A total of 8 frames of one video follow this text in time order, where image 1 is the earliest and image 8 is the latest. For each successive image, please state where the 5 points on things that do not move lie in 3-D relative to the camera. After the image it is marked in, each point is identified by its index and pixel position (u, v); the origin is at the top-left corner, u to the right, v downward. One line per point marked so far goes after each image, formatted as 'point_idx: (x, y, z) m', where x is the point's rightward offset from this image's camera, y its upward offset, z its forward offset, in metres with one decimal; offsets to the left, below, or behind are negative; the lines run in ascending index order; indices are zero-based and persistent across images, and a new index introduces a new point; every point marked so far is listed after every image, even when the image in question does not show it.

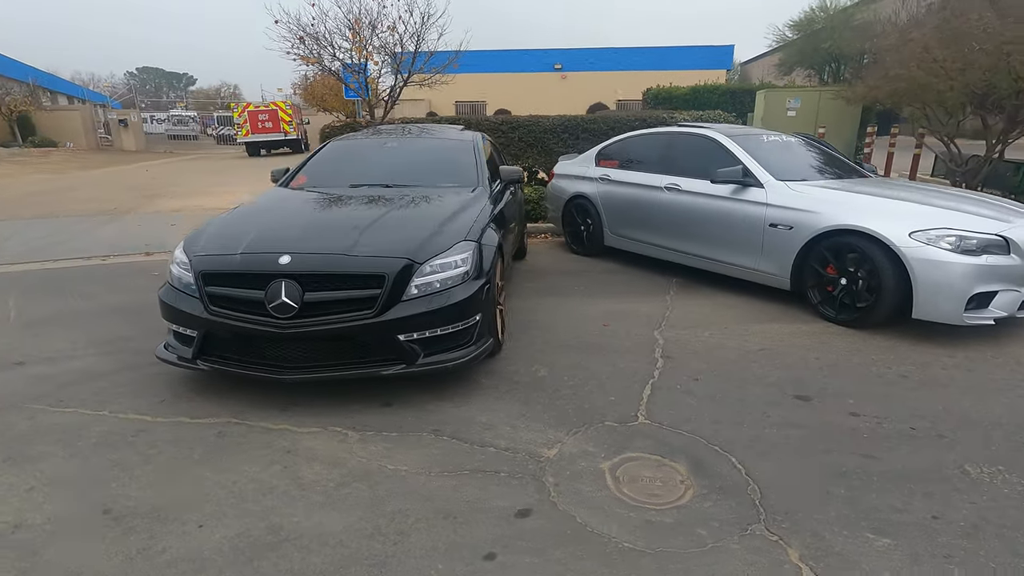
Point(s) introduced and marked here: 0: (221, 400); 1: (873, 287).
0: (-1.8, -0.7, +3.4) m
1: (+3.1, 0.0, +4.6) m
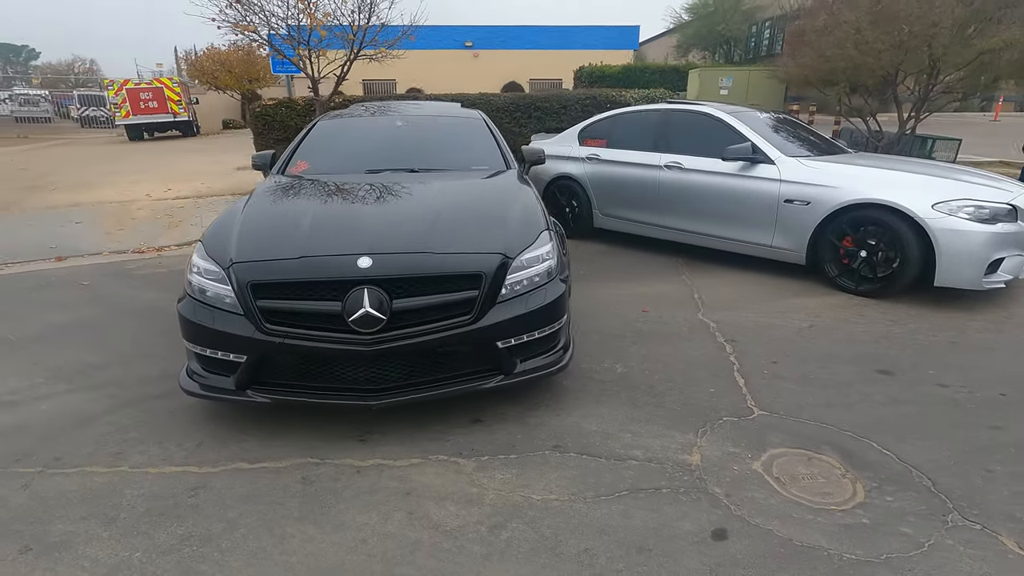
0: (-1.2, -0.8, +2.8) m
1: (+3.4, +0.3, +4.8) m
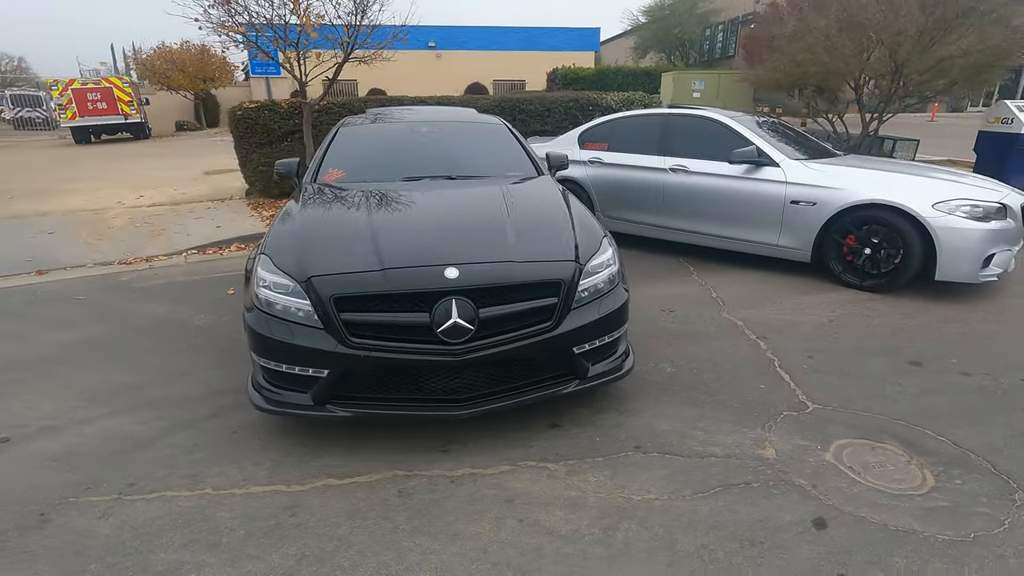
0: (-0.8, -0.8, +2.8) m
1: (+3.6, +0.3, +5.1) m
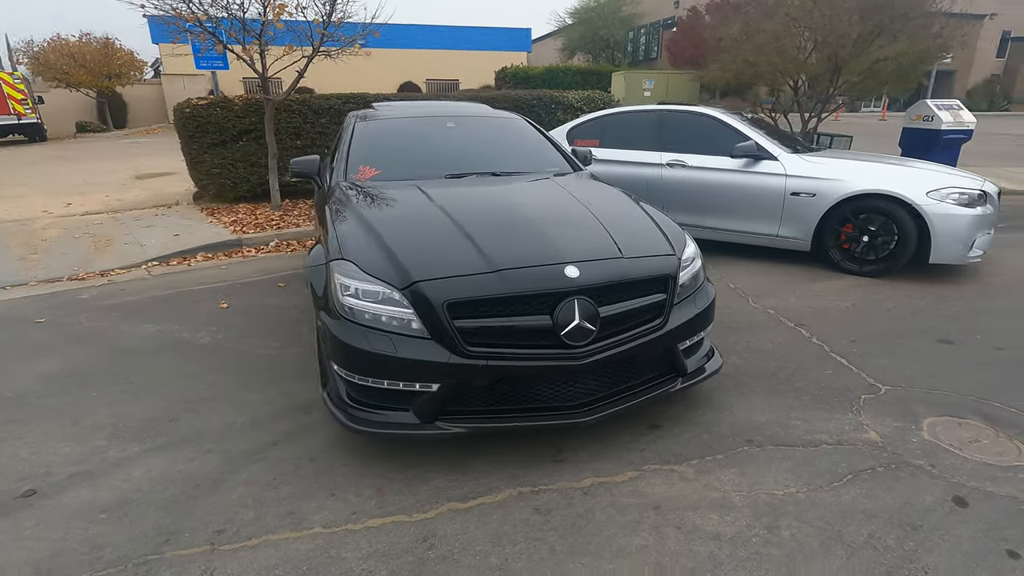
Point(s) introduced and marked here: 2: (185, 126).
0: (-0.2, -0.9, +2.6) m
1: (+3.8, +0.5, +5.4) m
2: (-5.3, +2.6, +8.7) m
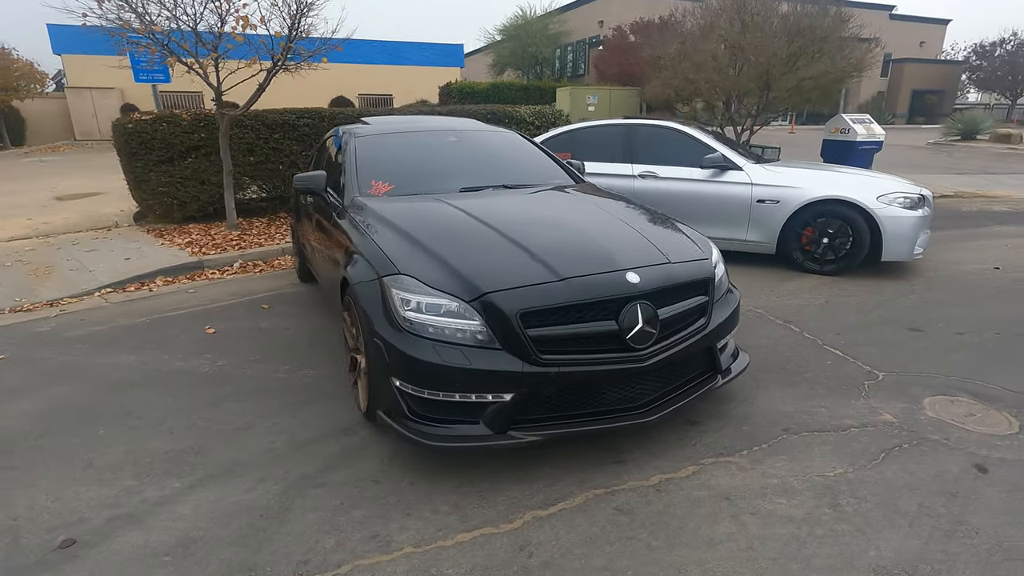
0: (+0.1, -0.9, +2.6) m
1: (+3.7, +0.5, +5.9) m
2: (-5.8, +2.2, +8.1) m
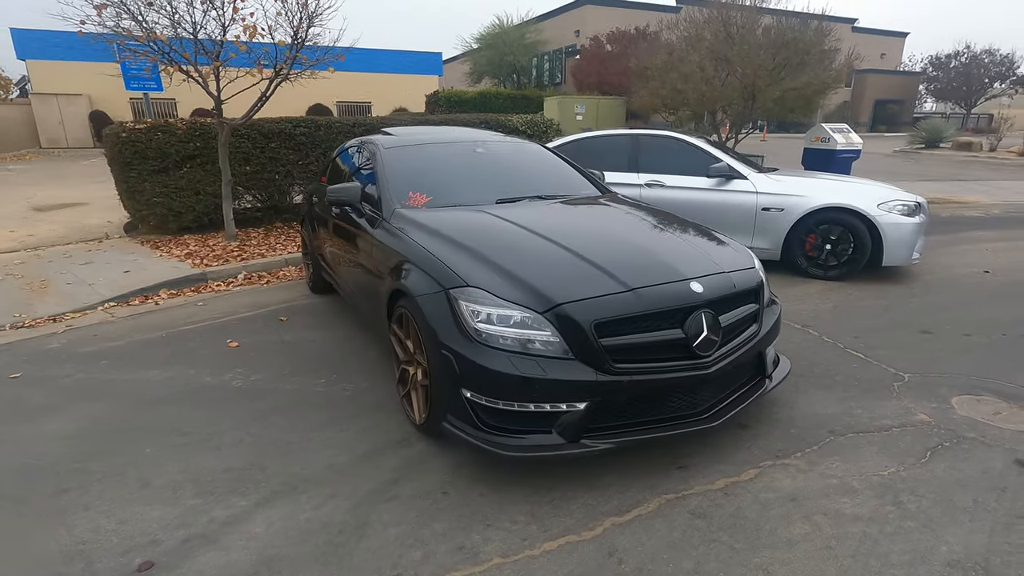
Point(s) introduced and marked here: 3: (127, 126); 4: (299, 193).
0: (+0.4, -1.0, +2.7) m
1: (+3.9, +0.5, +6.2) m
2: (-5.8, +2.0, +7.9) m
3: (-5.7, +2.4, +8.0) m
4: (-3.9, +1.7, +9.7) m
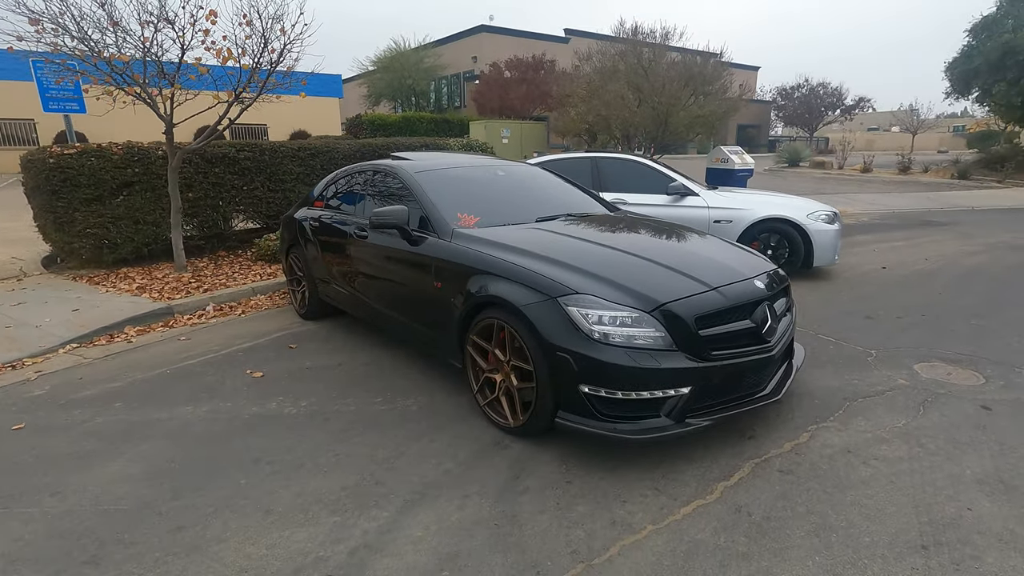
0: (+1.1, -1.0, +3.1) m
1: (+3.7, +0.5, +7.2) m
2: (-6.2, +1.5, +7.2) m
3: (-6.2, +1.8, +7.2) m
4: (-4.6, +1.2, +9.3) m
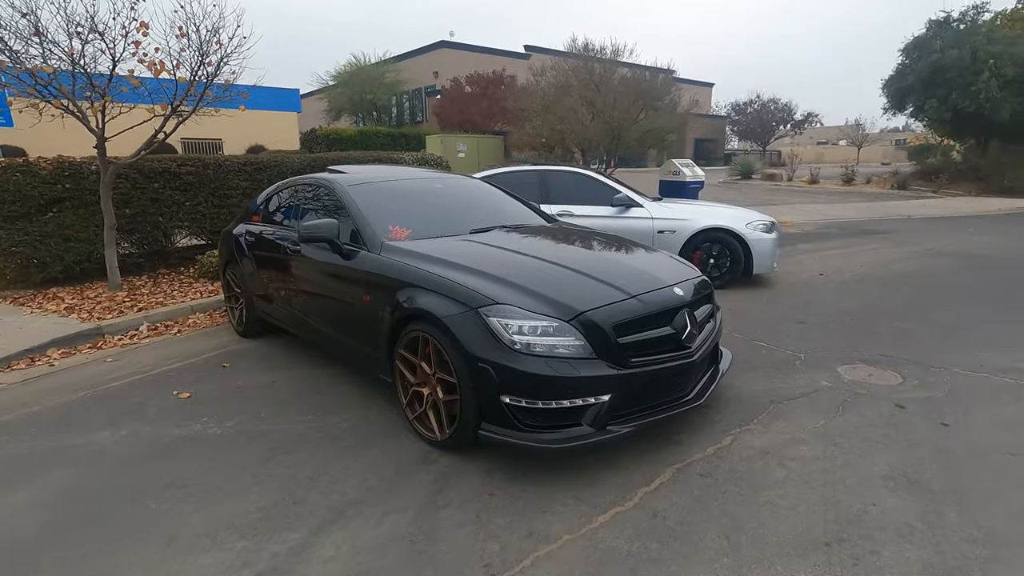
0: (+0.6, -1.0, +3.1) m
1: (+3.0, +0.4, +7.4) m
2: (-6.9, +1.2, +6.8) m
3: (-6.9, +1.6, +6.9) m
4: (-5.5, +0.9, +9.0) m
